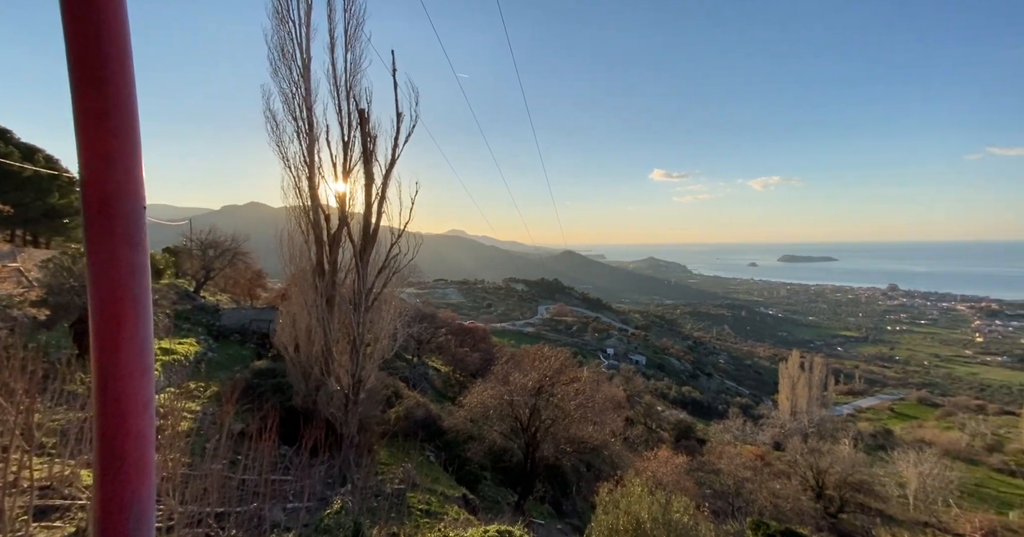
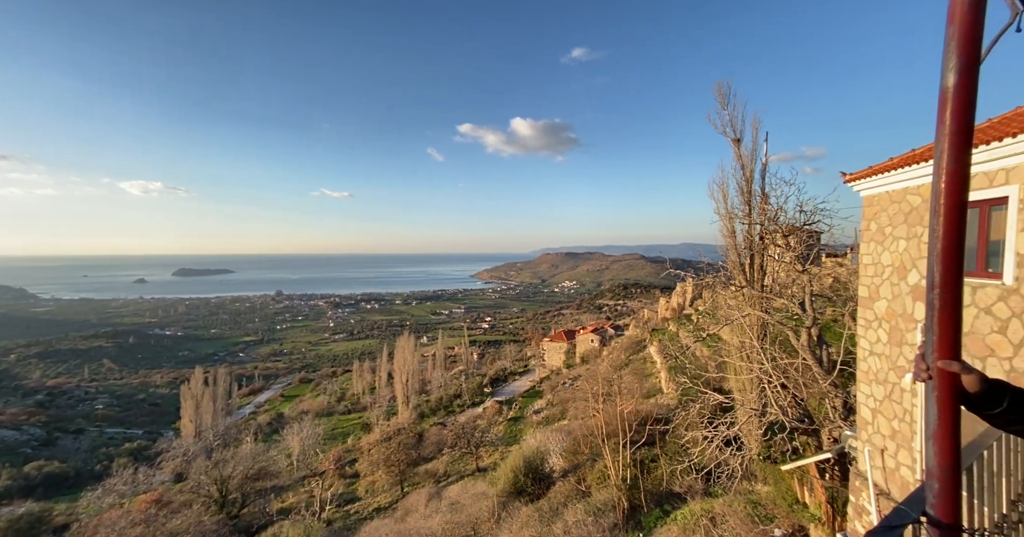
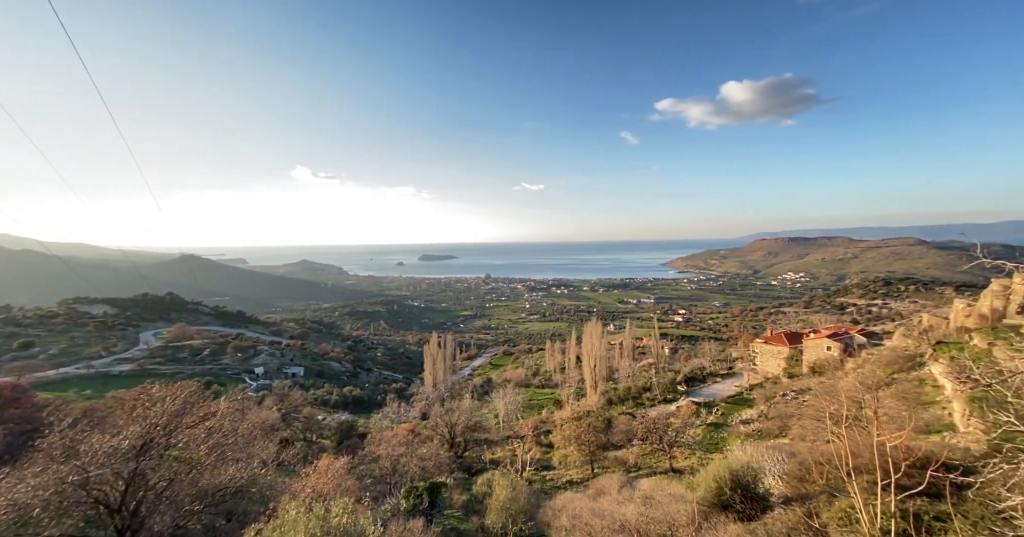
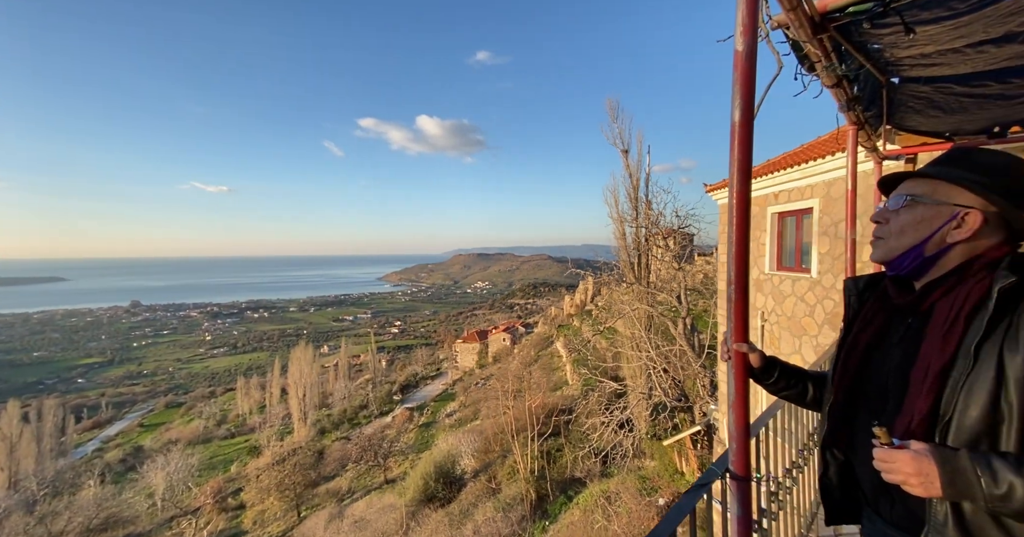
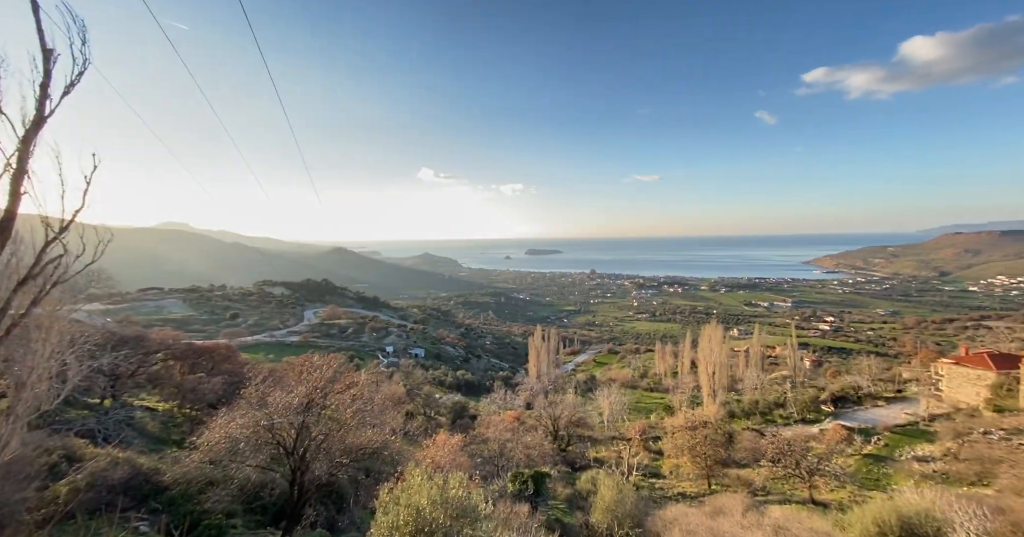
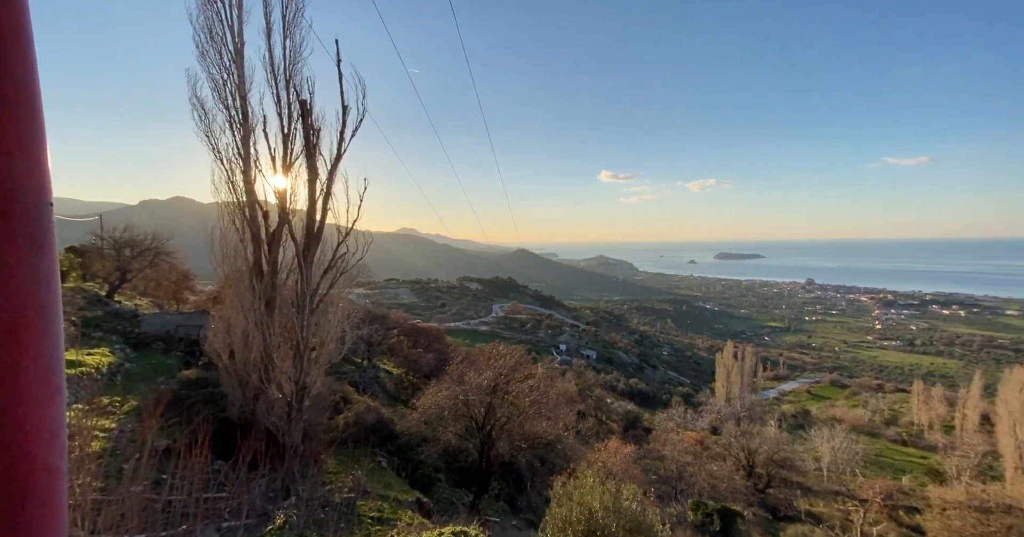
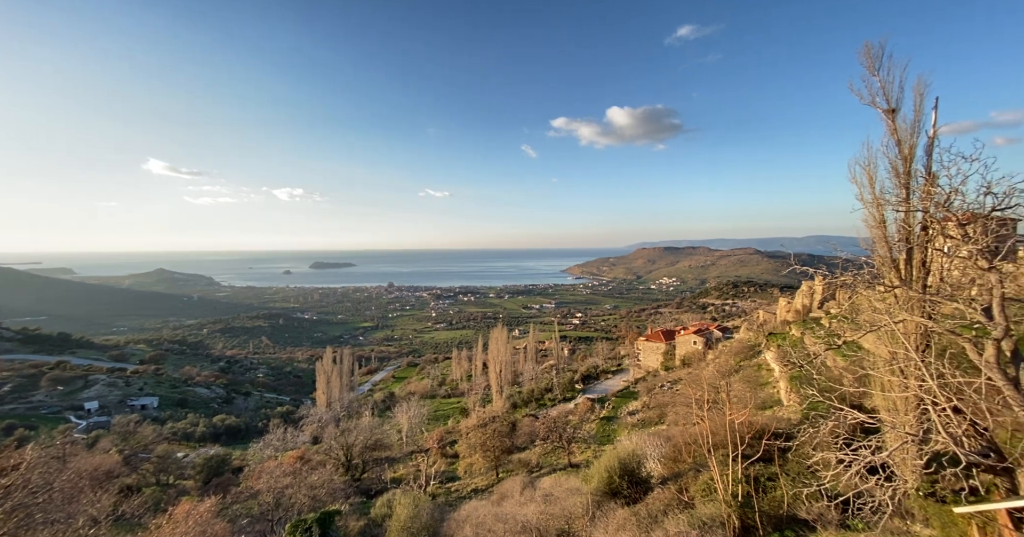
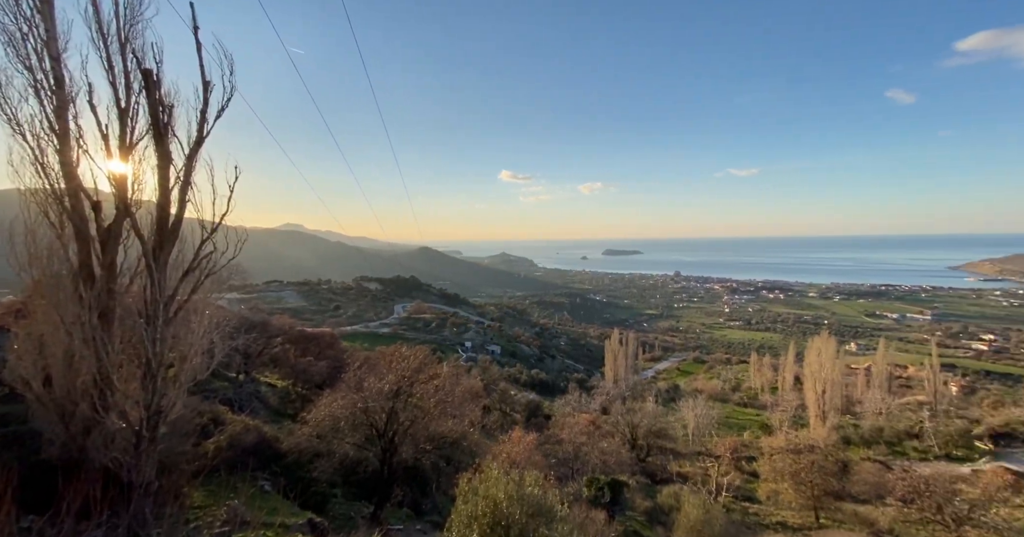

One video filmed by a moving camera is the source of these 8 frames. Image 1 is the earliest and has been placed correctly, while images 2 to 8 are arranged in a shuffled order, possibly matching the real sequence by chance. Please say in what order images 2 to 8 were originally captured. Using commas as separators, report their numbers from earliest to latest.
6, 8, 5, 3, 7, 2, 4
